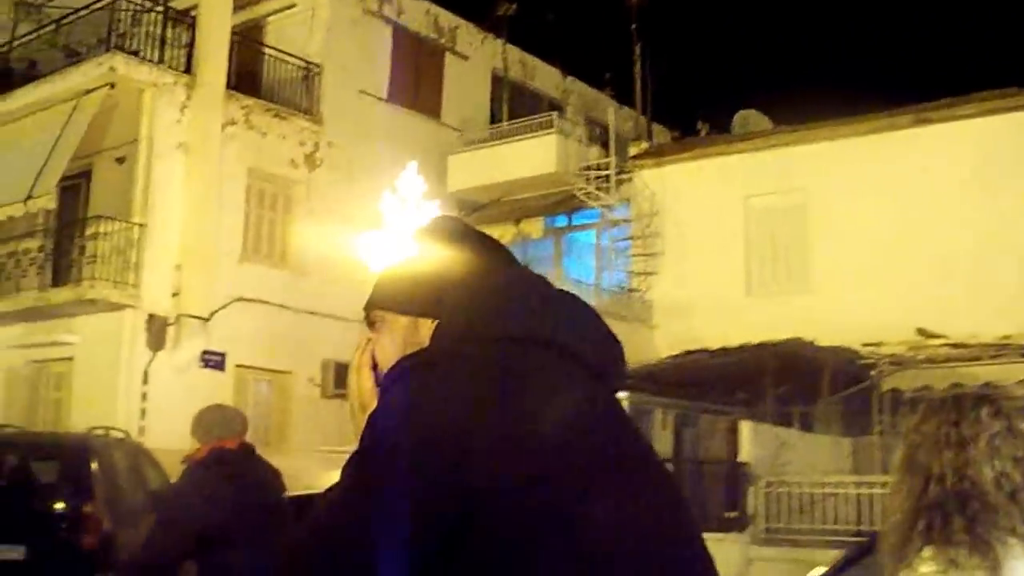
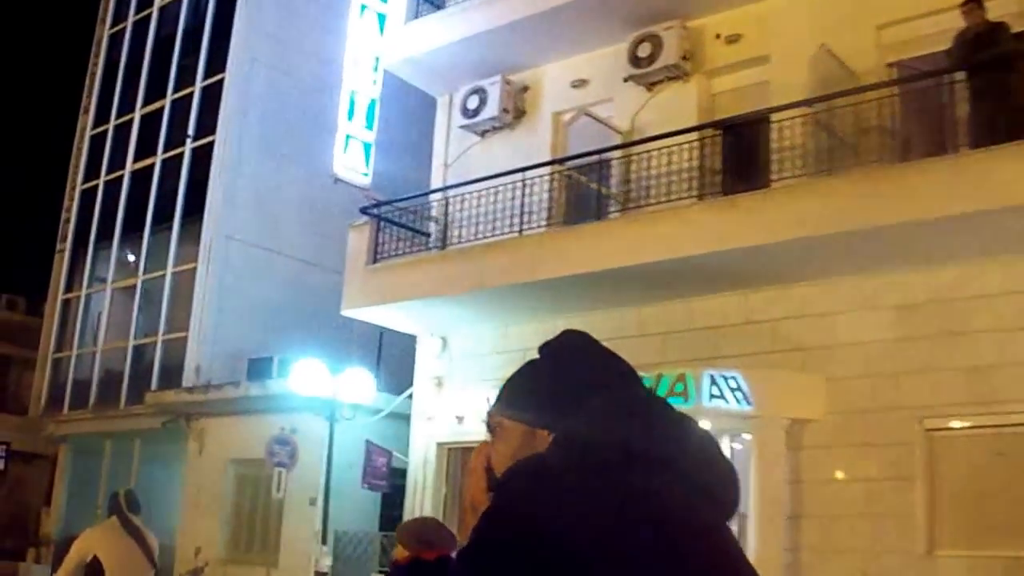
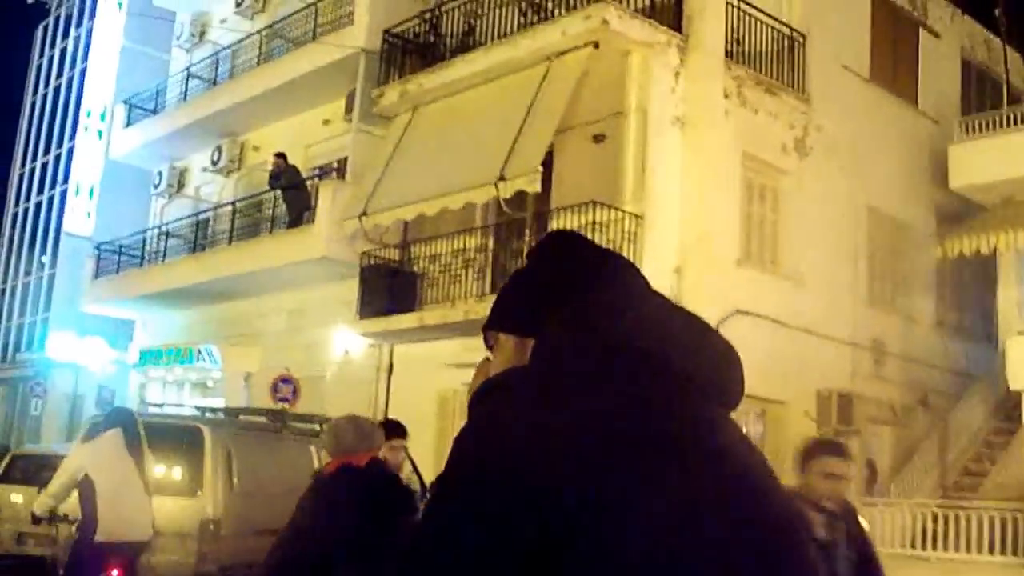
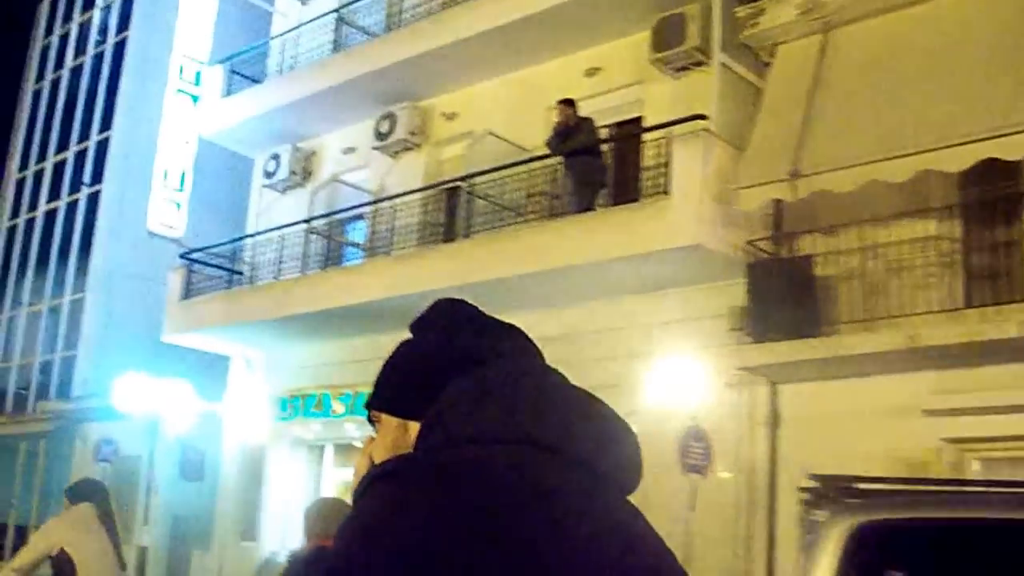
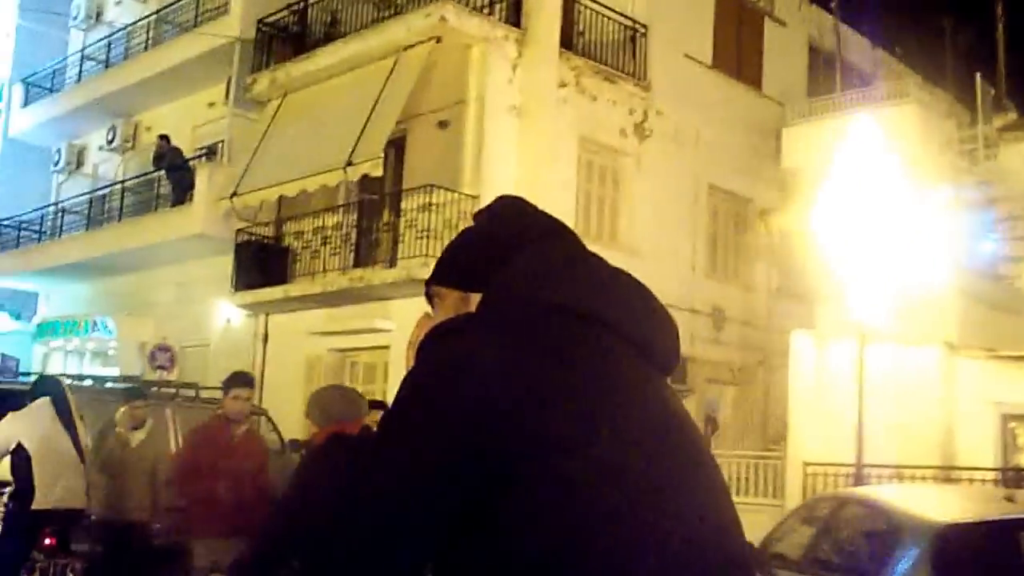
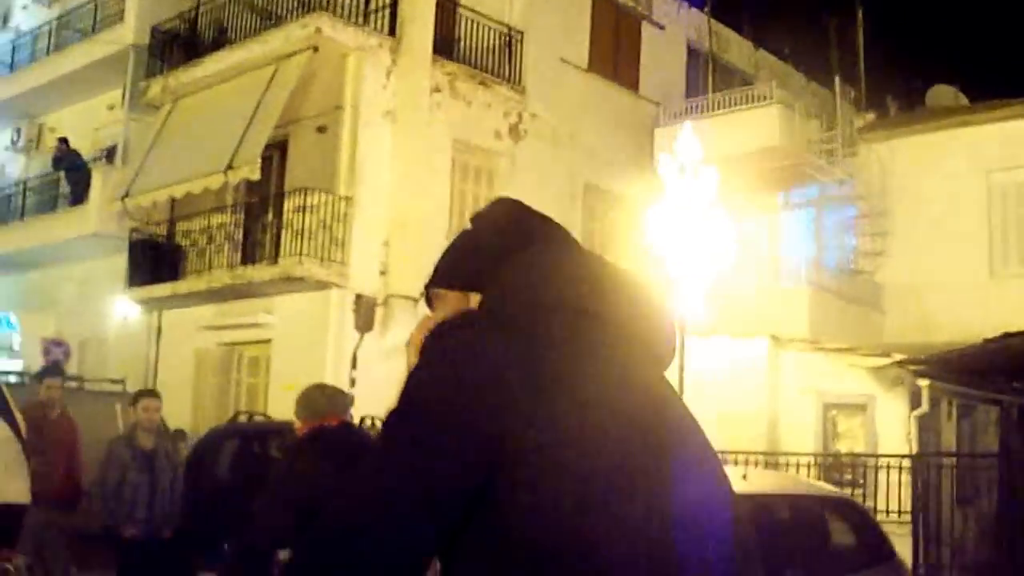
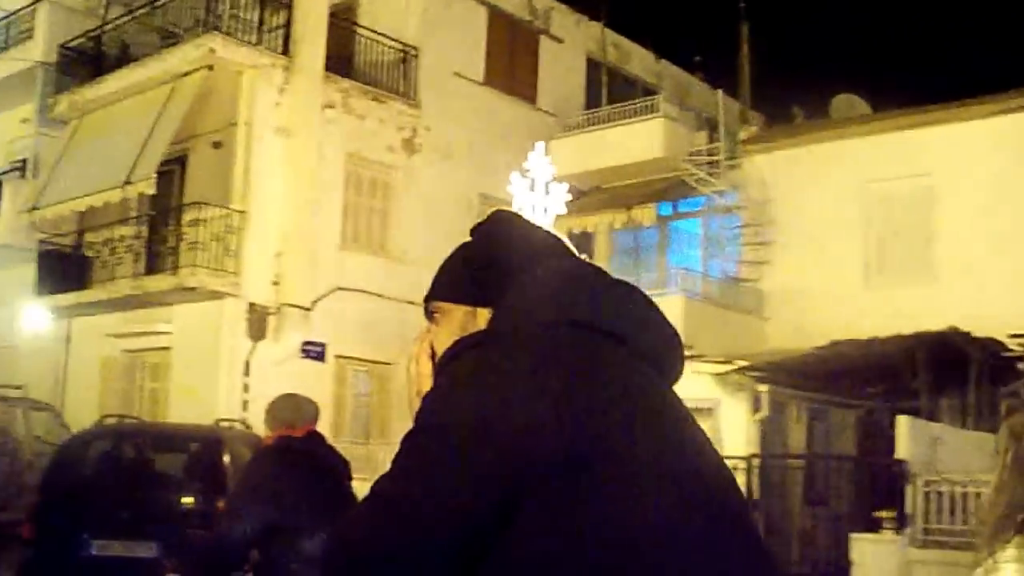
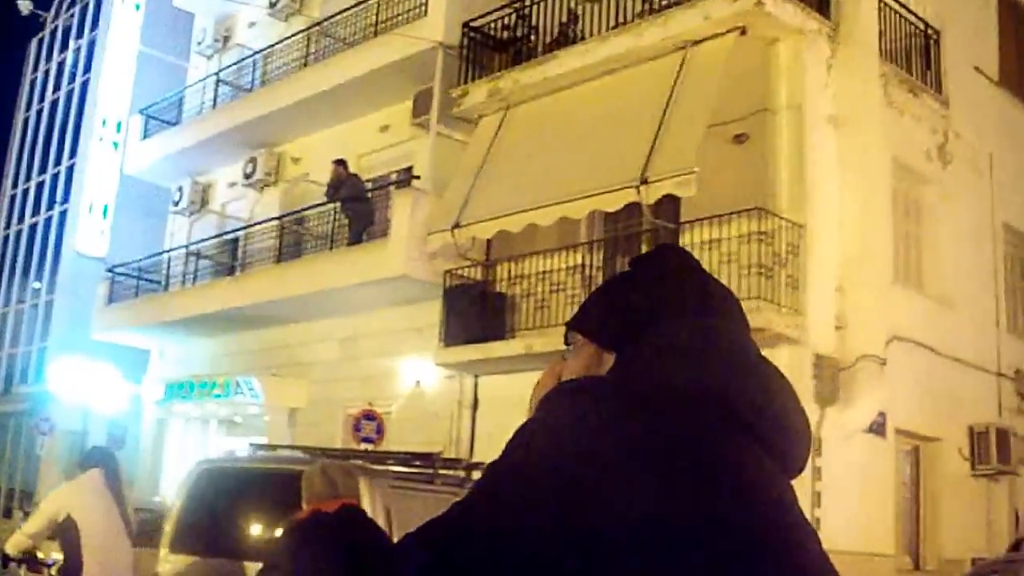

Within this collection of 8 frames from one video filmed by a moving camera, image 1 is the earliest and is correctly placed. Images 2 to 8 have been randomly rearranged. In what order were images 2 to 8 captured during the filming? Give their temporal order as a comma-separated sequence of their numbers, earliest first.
7, 6, 5, 3, 8, 4, 2
